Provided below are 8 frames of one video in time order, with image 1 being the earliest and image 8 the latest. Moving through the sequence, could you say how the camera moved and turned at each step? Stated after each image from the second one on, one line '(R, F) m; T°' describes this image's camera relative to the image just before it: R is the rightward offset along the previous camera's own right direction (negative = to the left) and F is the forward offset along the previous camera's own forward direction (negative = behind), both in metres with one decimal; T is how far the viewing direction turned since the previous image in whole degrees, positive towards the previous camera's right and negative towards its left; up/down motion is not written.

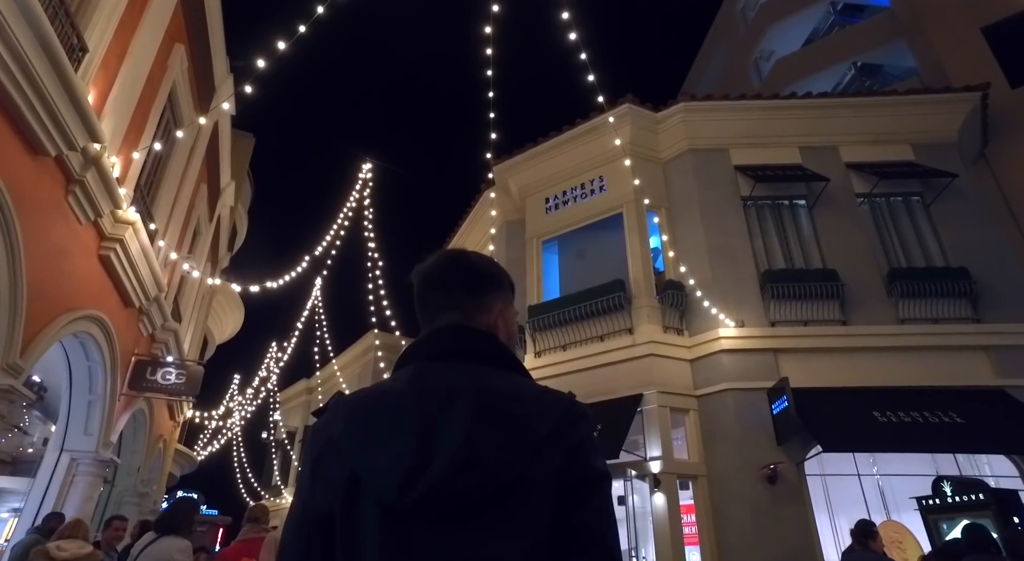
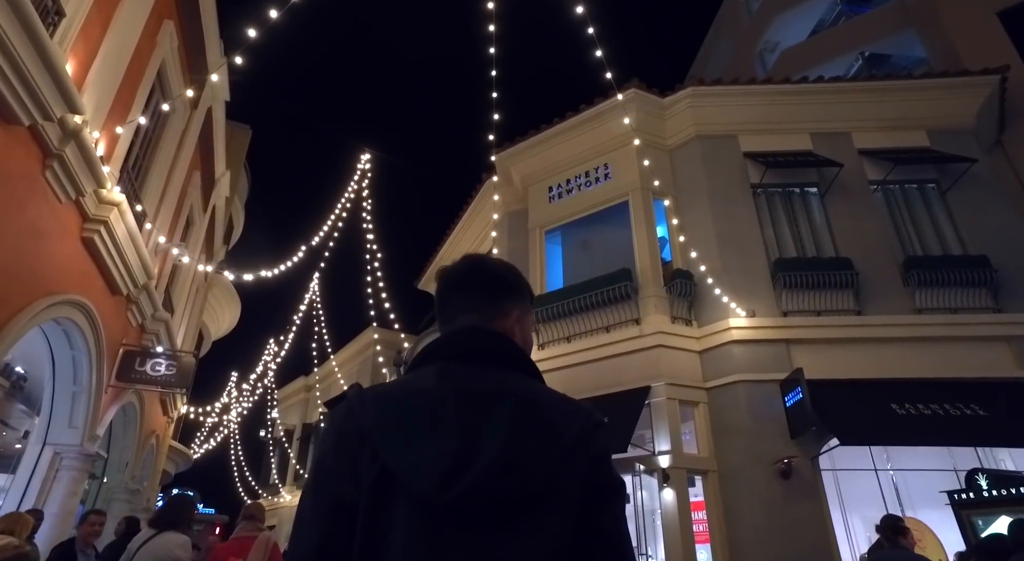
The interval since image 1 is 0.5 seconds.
(-0.1, +0.3) m; 0°
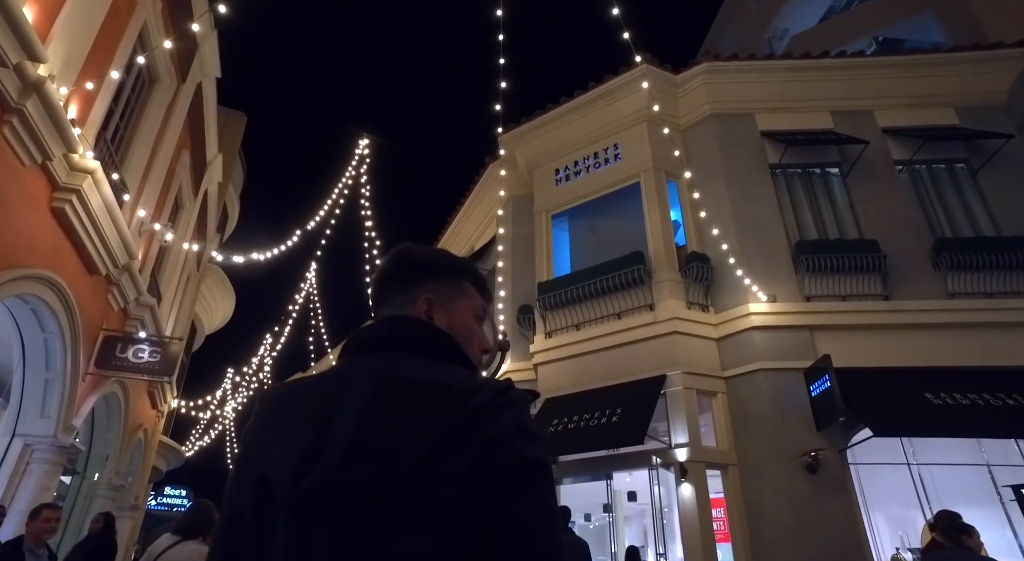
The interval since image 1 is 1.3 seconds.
(-0.1, +0.5) m; 0°
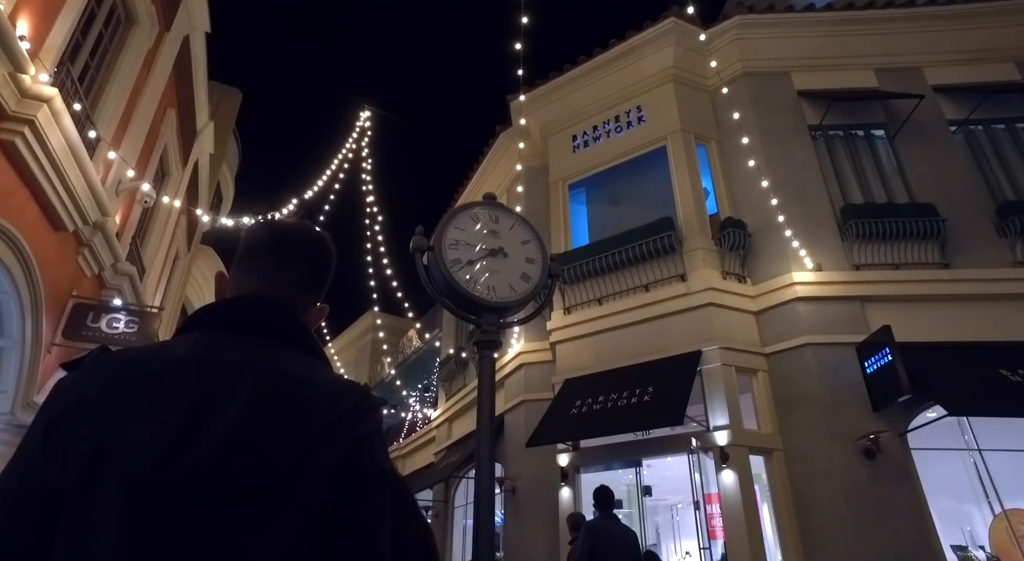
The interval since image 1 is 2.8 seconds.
(-0.2, +0.7) m; 0°
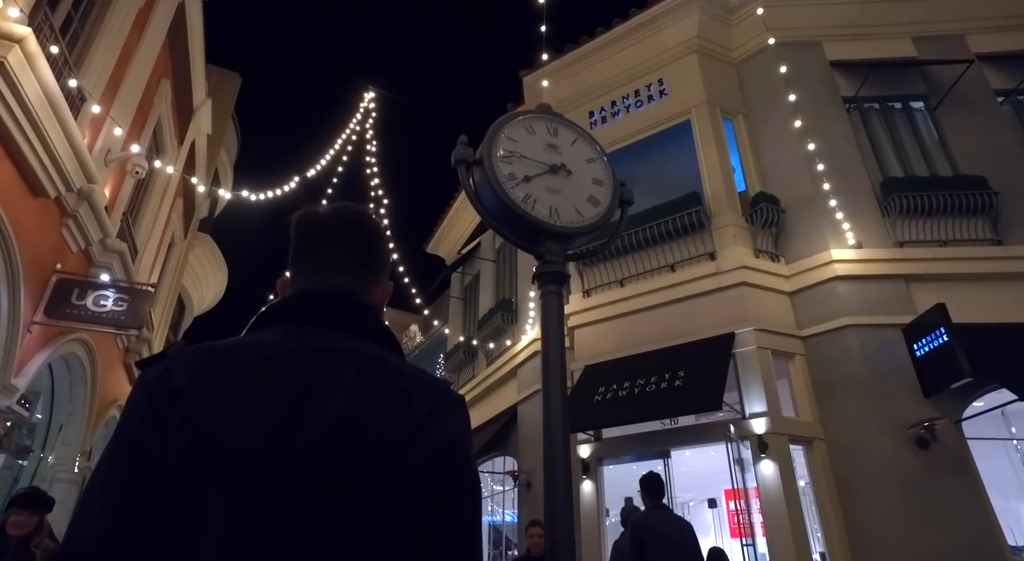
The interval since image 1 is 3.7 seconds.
(-0.2, +0.5) m; 0°
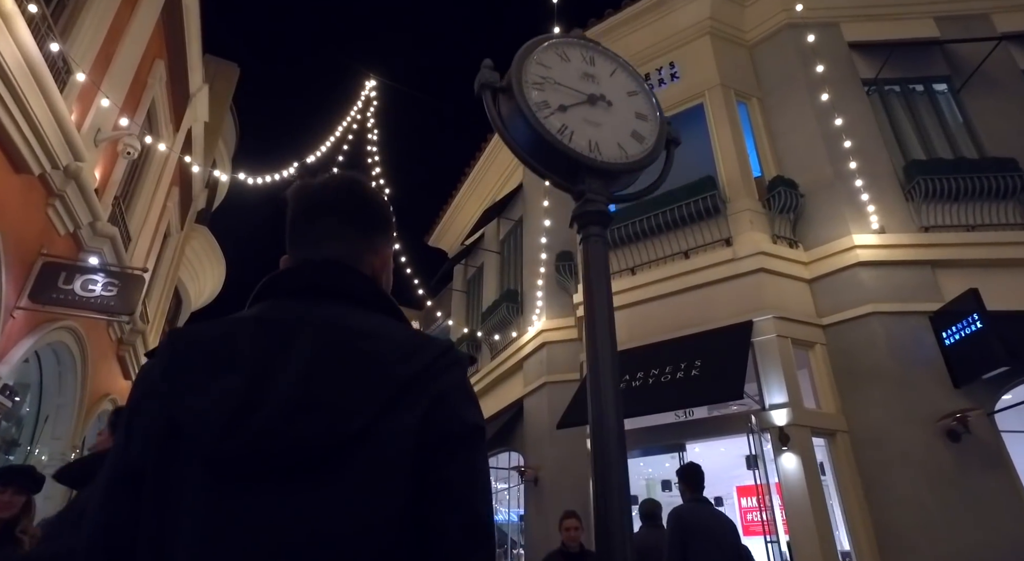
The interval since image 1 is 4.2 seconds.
(-0.1, +0.3) m; 0°
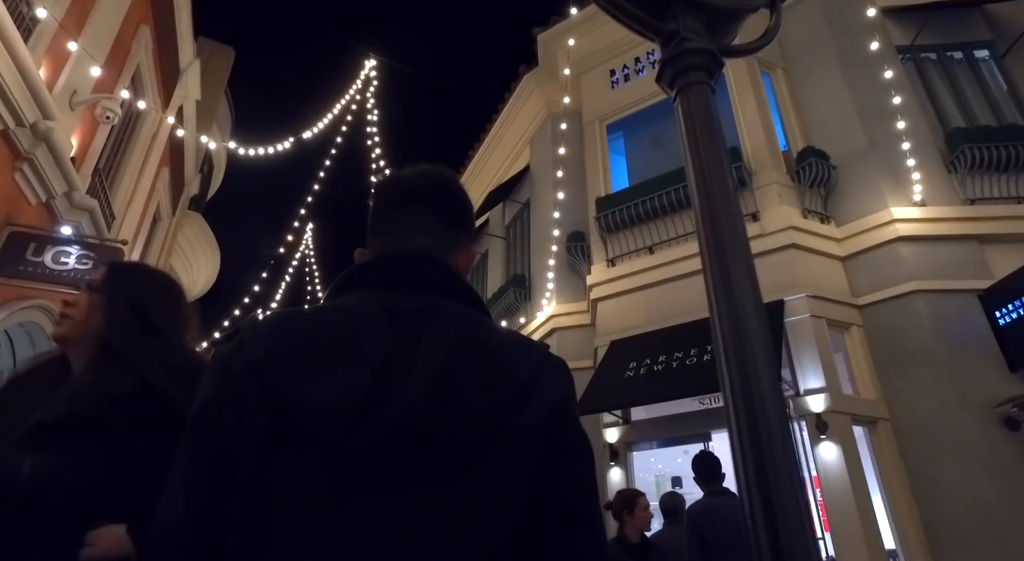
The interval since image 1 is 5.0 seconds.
(-0.1, +0.5) m; 0°
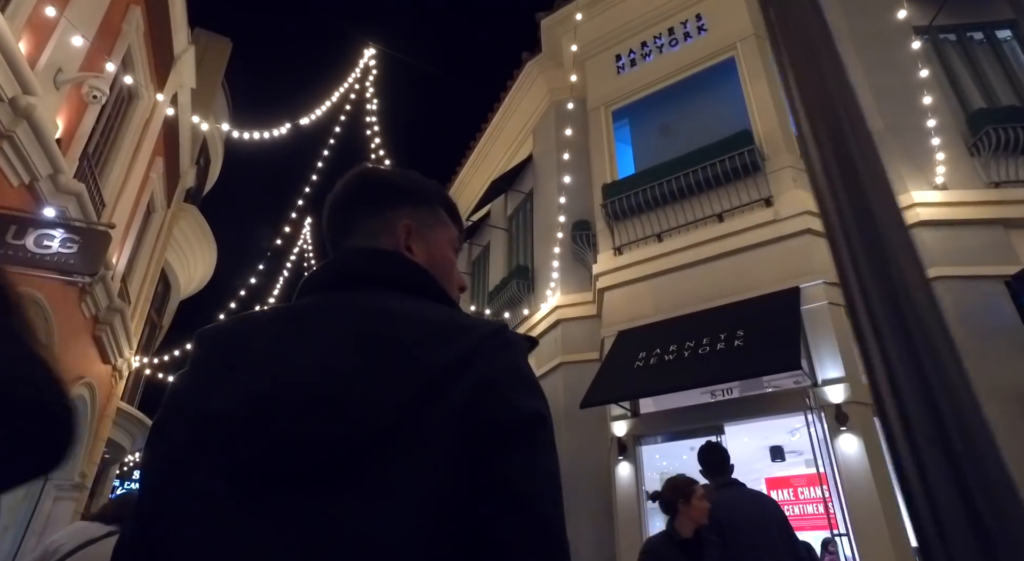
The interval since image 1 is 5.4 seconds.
(0.0, +0.2) m; 0°
